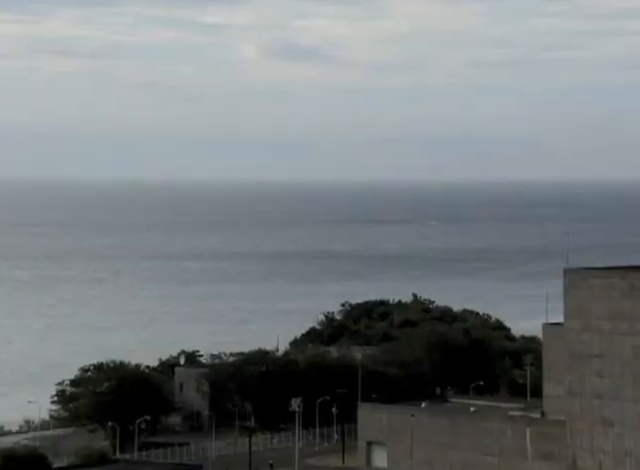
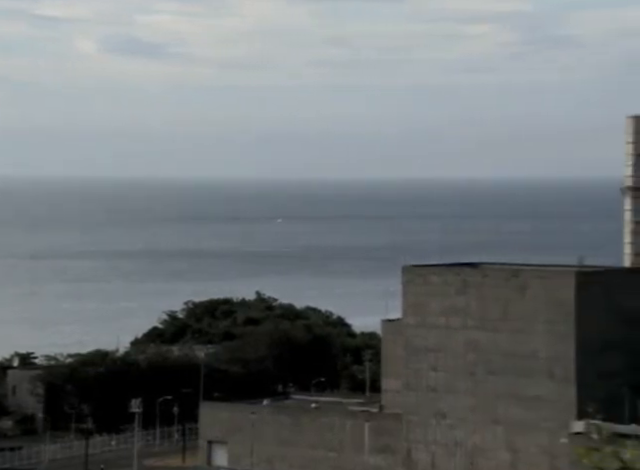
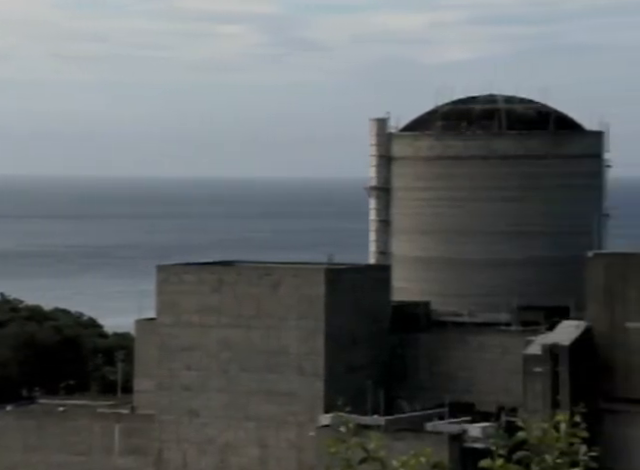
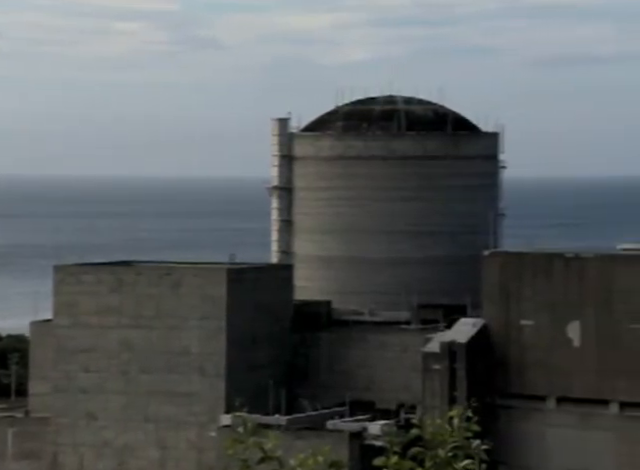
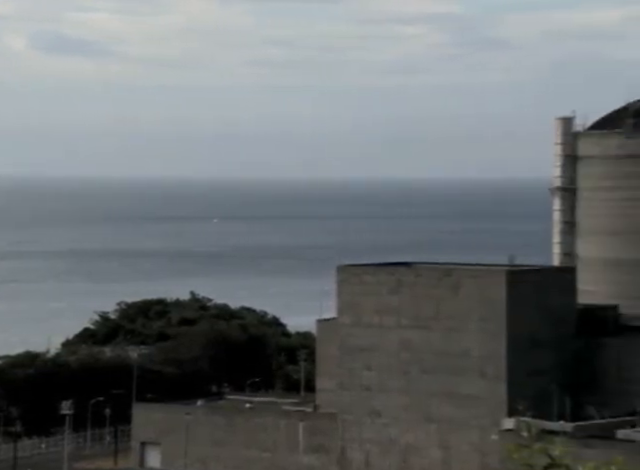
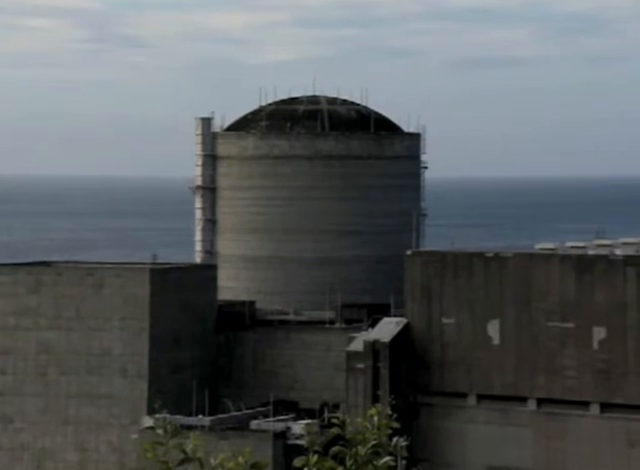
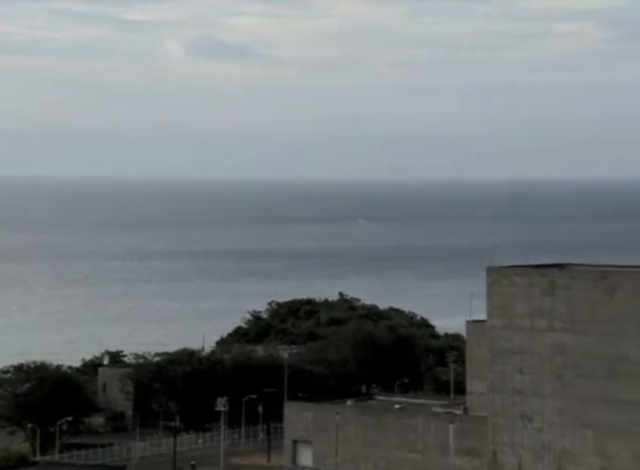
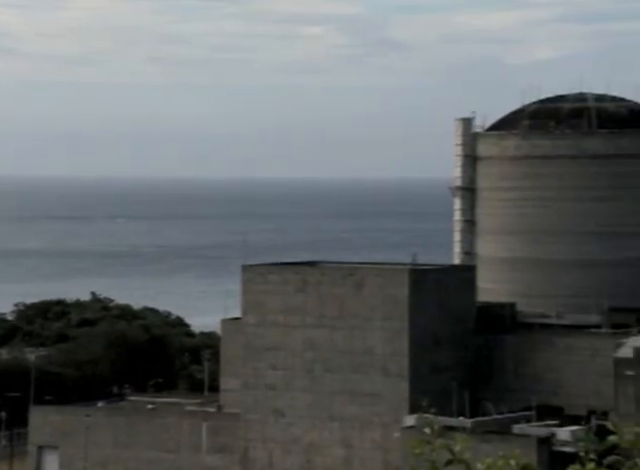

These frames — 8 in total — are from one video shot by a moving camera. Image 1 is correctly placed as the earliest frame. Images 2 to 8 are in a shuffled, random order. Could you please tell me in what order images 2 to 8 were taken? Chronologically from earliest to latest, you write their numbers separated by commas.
7, 2, 5, 8, 3, 4, 6
